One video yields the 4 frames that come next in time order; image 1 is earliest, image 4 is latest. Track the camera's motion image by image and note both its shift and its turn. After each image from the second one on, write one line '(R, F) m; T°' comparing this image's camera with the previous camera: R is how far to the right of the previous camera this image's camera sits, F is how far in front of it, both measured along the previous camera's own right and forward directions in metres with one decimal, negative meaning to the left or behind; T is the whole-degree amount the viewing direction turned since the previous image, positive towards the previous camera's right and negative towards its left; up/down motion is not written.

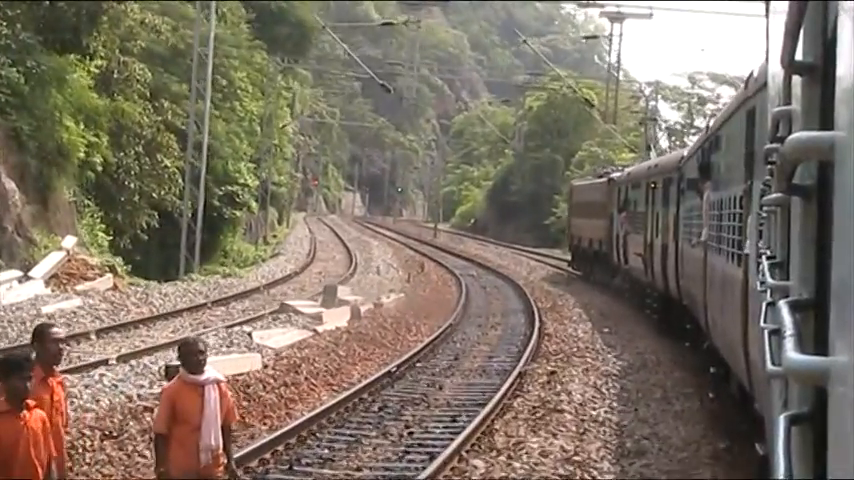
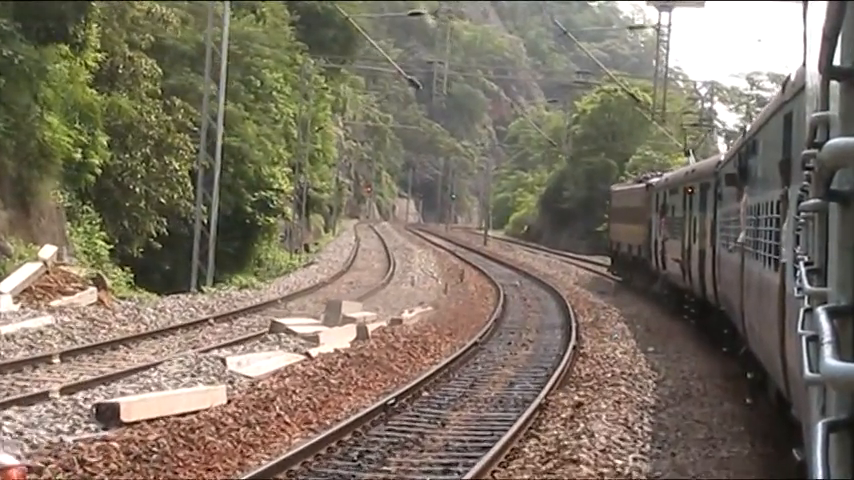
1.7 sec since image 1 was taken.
(+0.3, +1.8) m; -2°
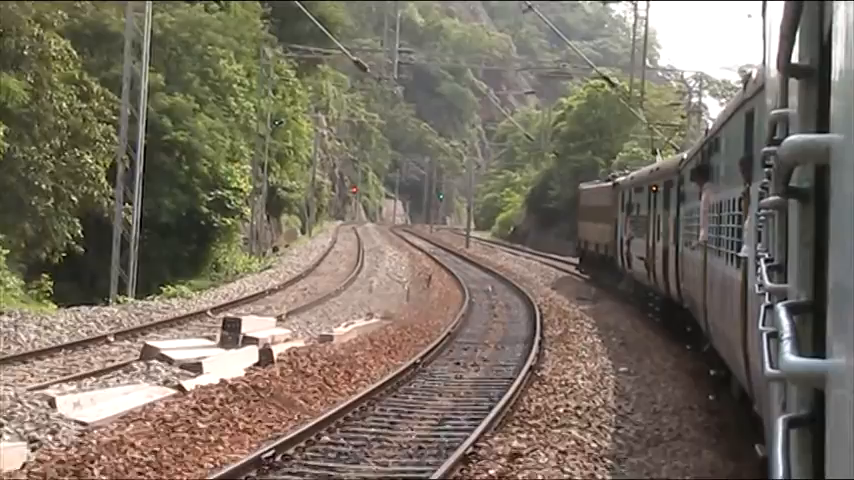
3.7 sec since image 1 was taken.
(+0.5, +2.4) m; 0°
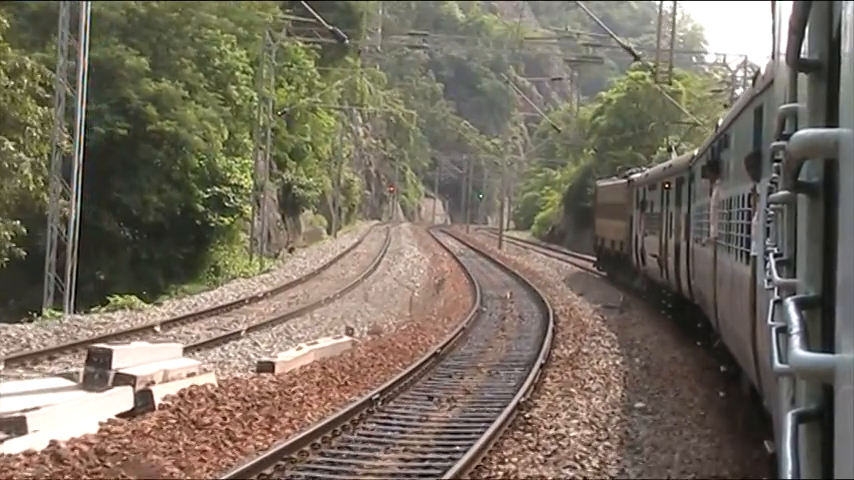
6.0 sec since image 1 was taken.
(+0.5, +2.9) m; -2°
